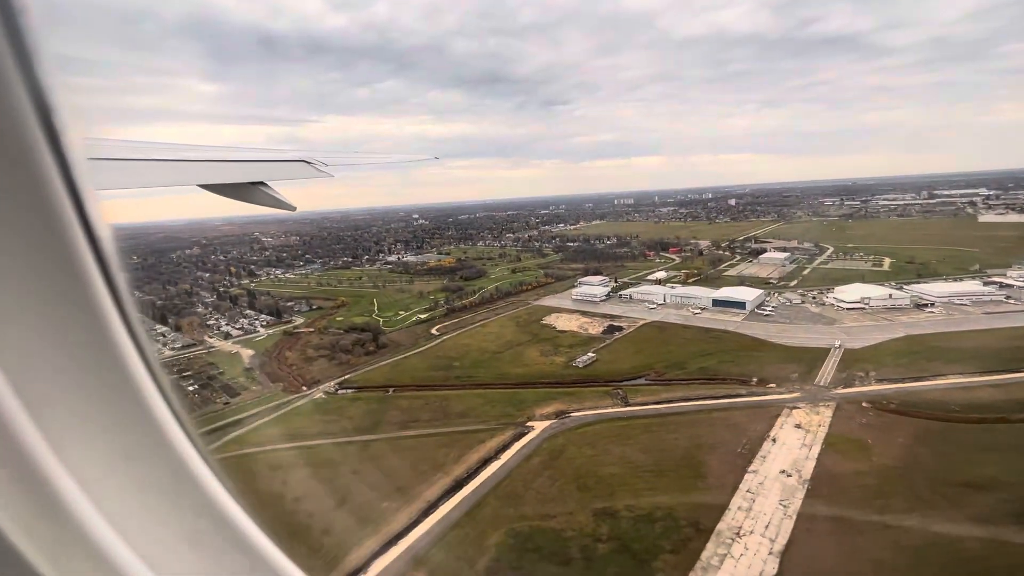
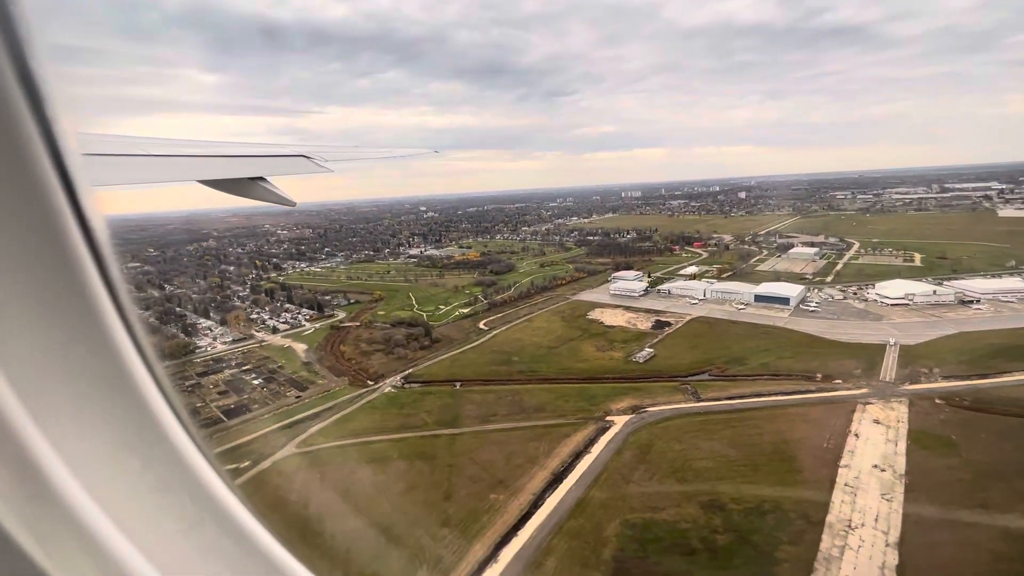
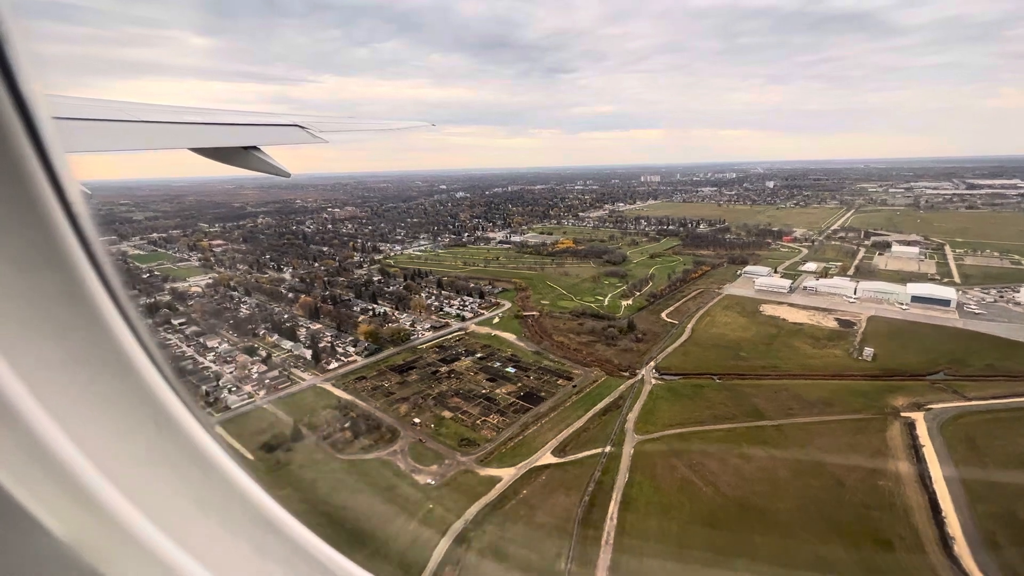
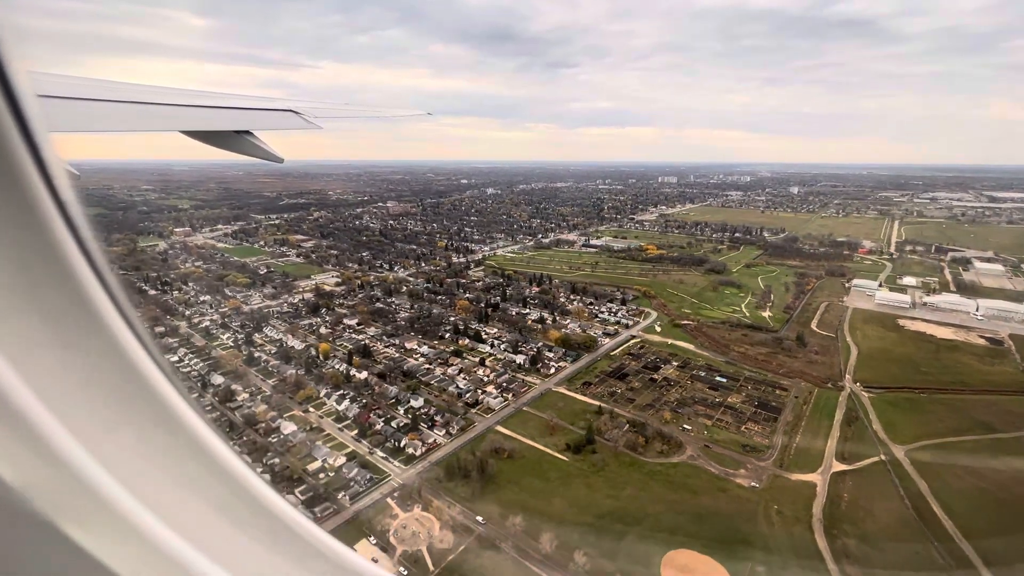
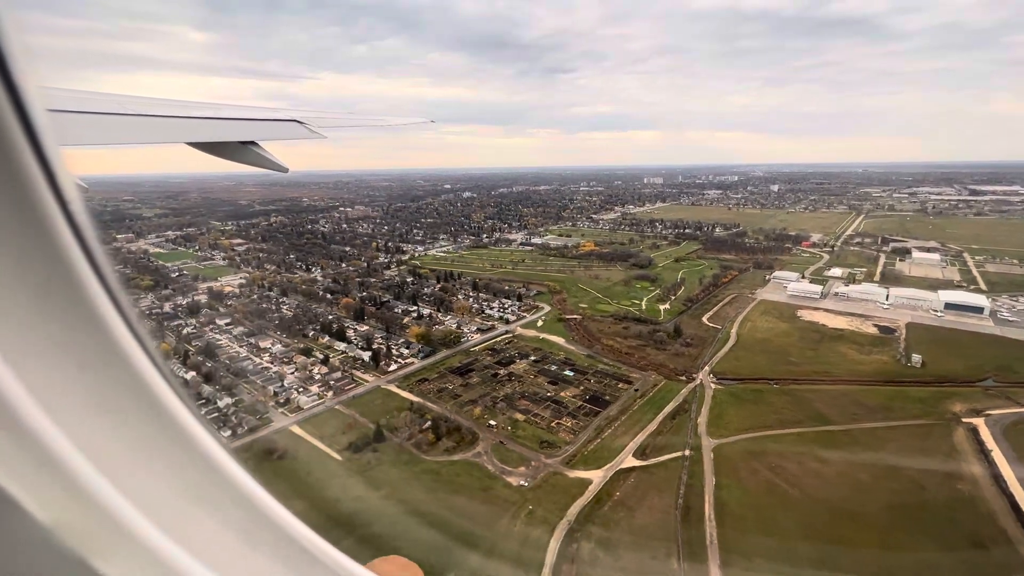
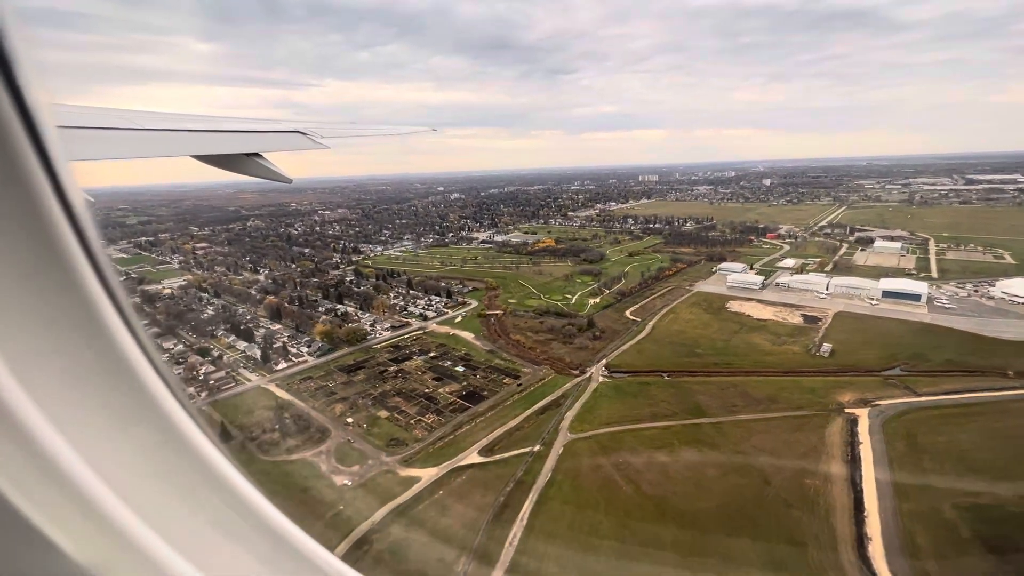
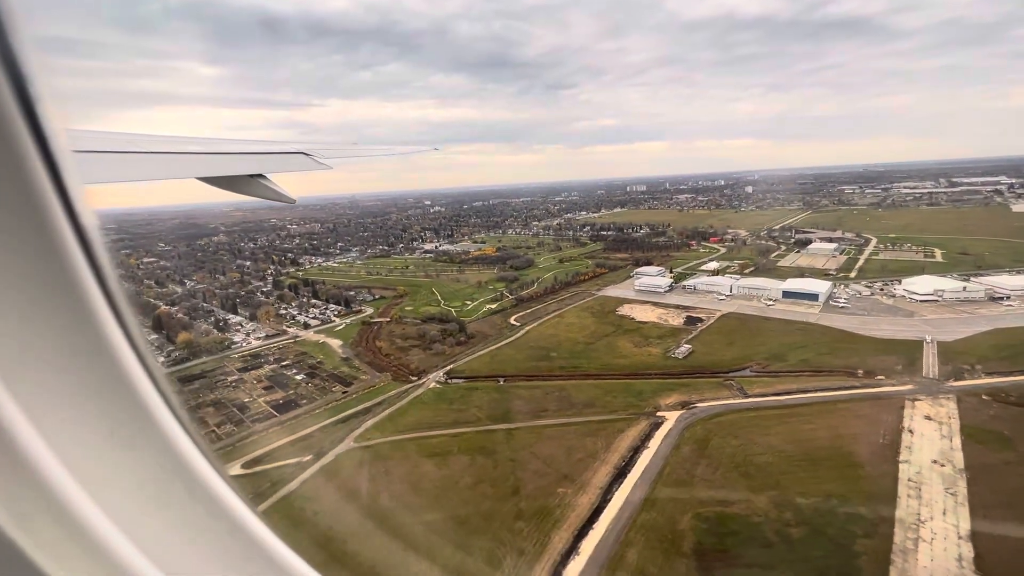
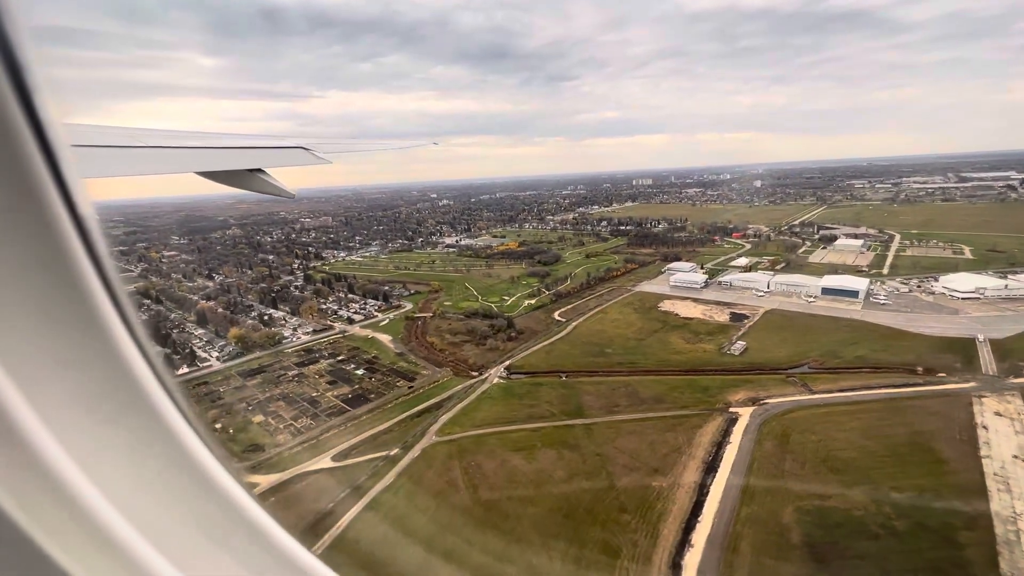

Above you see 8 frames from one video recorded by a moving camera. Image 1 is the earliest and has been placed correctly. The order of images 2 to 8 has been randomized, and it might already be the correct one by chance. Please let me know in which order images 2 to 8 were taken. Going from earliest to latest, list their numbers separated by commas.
2, 7, 8, 6, 3, 5, 4
